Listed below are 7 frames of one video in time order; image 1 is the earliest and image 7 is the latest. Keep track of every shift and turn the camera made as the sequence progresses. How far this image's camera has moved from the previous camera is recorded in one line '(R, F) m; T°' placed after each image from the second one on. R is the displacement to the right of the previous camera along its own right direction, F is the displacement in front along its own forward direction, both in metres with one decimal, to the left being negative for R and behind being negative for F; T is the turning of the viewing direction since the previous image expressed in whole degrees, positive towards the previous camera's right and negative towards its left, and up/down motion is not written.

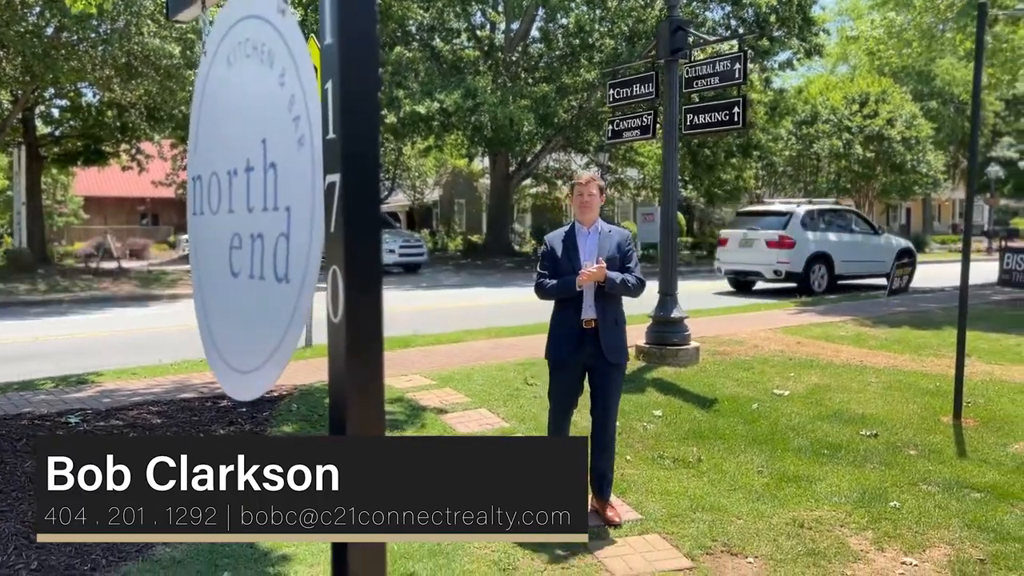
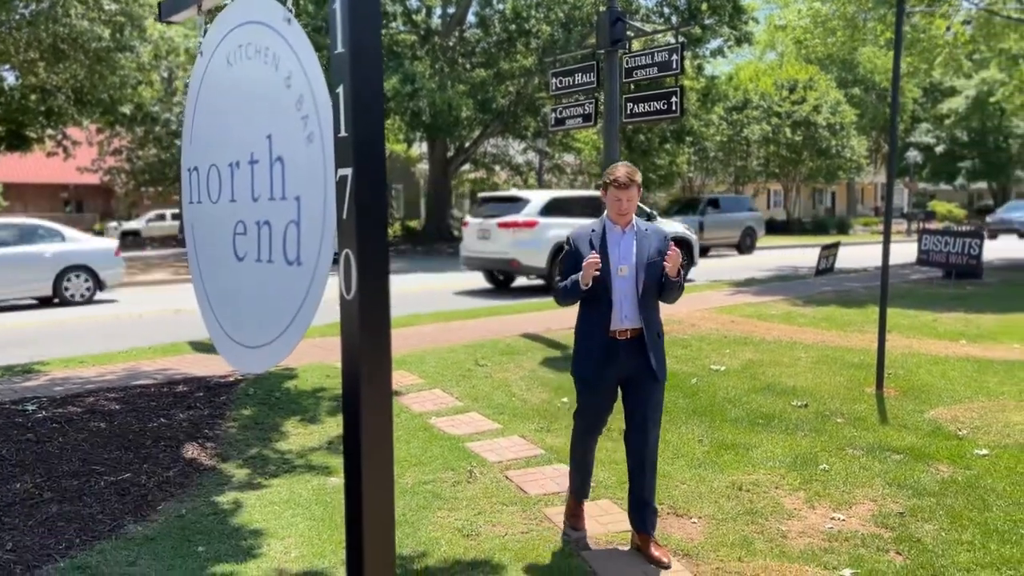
(-0.1, -0.2) m; +4°
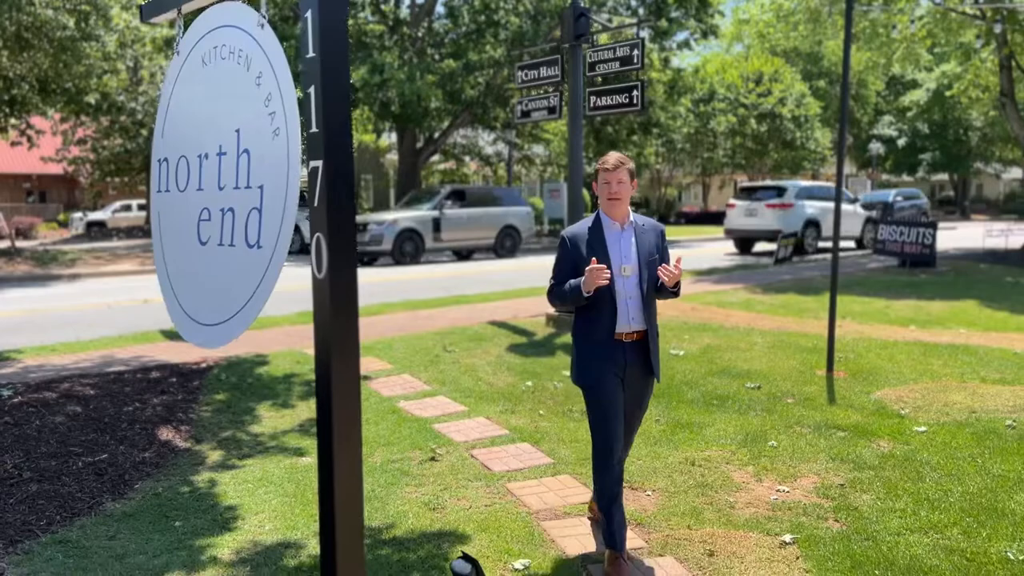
(0.0, -0.2) m; +2°
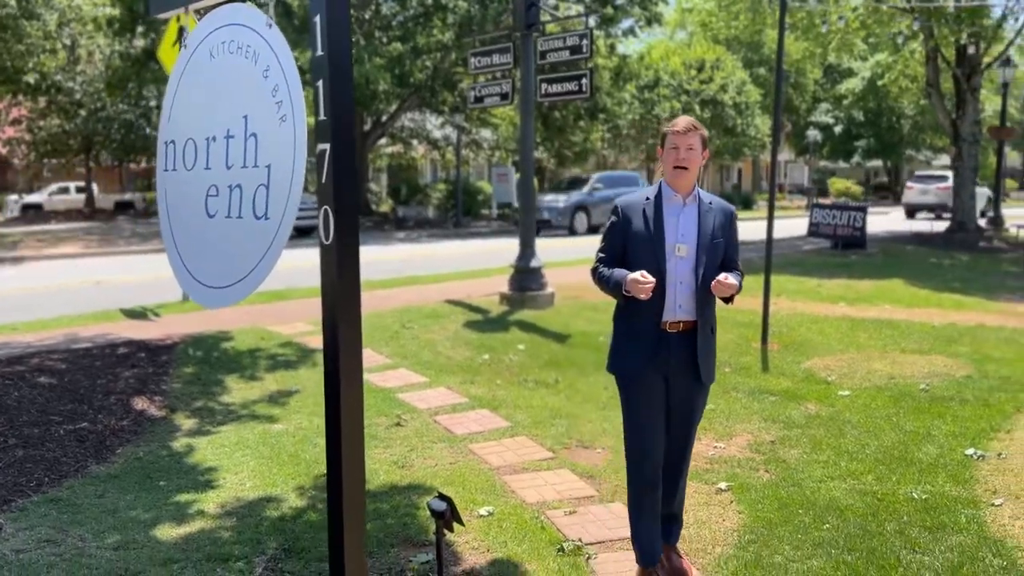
(-0.1, -0.4) m; +4°
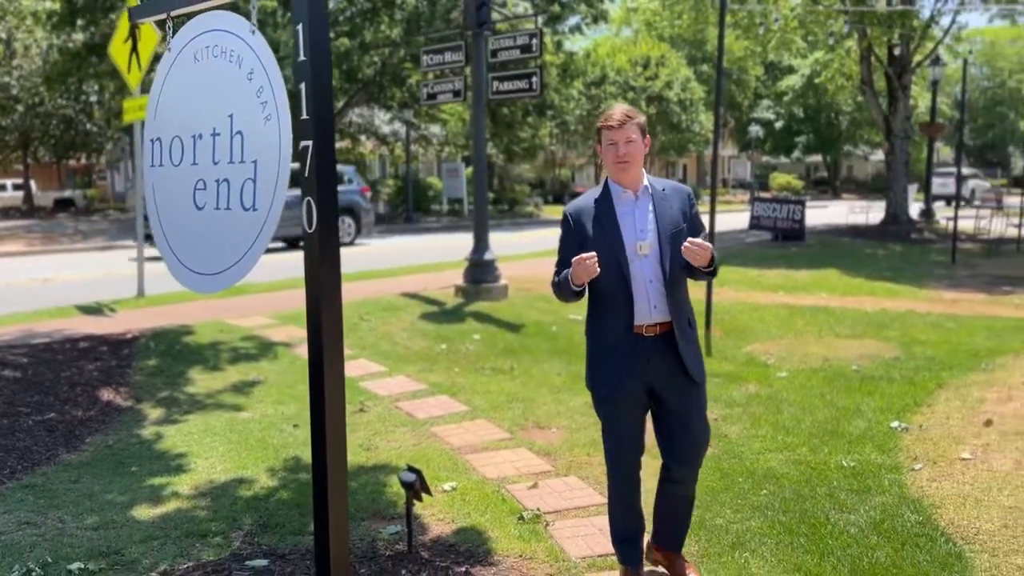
(-0.1, -0.3) m; +3°
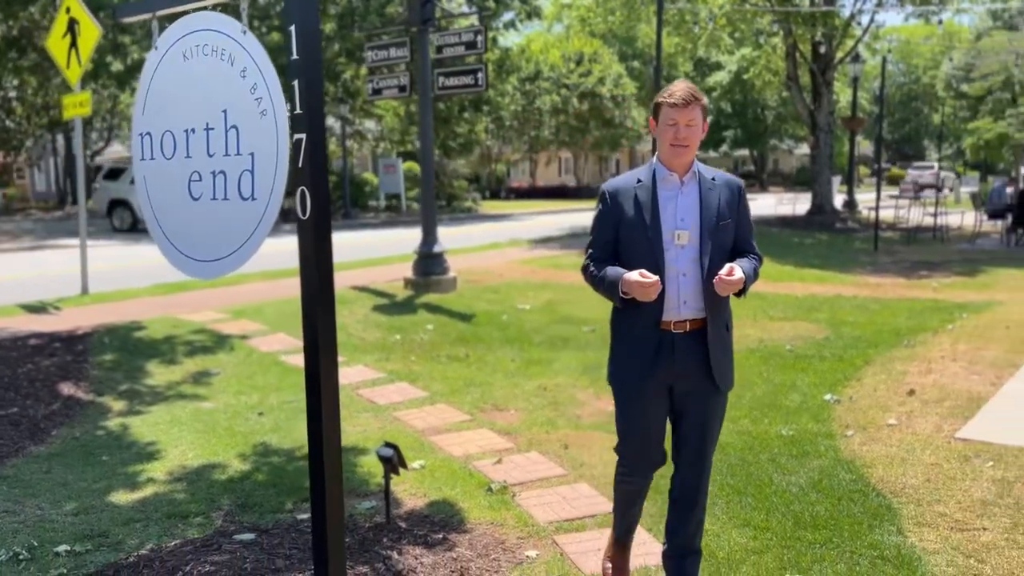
(-0.2, -0.3) m; +4°
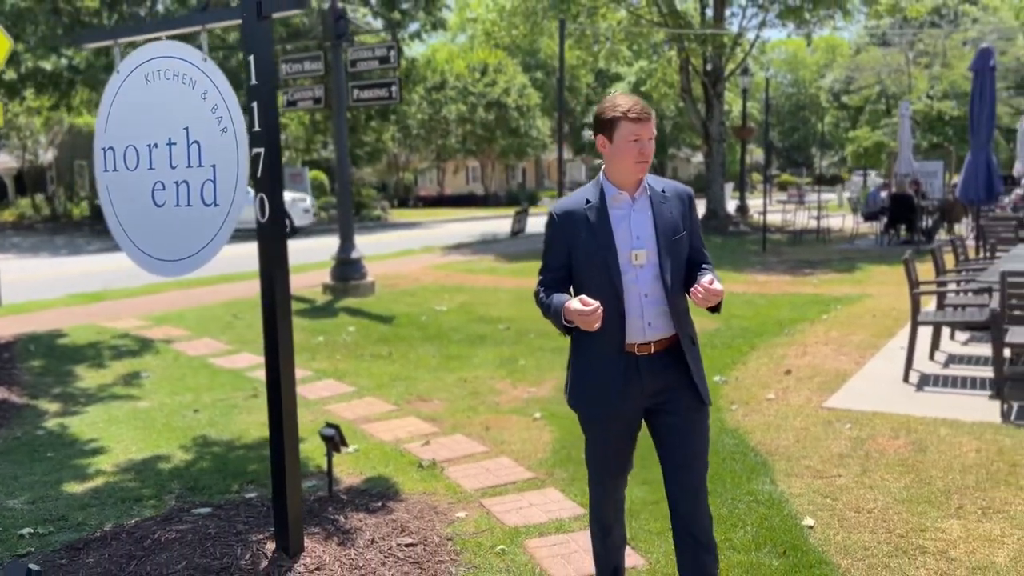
(-0.1, -0.5) m; +6°
